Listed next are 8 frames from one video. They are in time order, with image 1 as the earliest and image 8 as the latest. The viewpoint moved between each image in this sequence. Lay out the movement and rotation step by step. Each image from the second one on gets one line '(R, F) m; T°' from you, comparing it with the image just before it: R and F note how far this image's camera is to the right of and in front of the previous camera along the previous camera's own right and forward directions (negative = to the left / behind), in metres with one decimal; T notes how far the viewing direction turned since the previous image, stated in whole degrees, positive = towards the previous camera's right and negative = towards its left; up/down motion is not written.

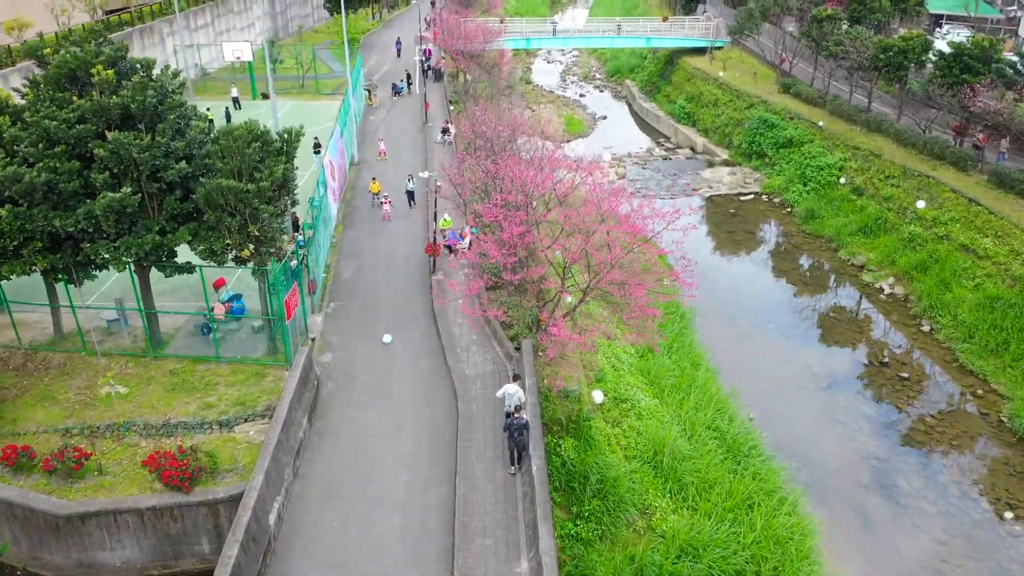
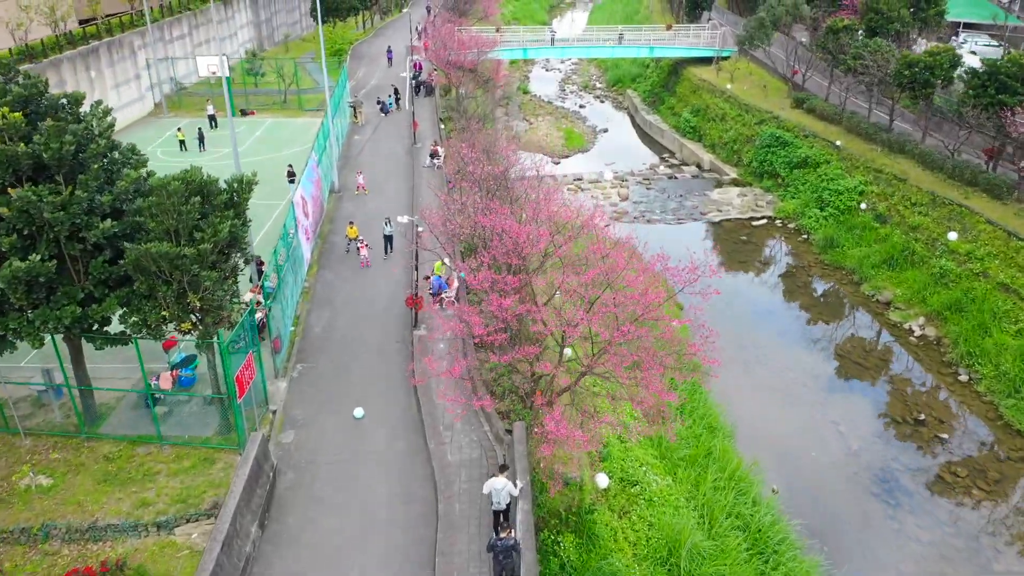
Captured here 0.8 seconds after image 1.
(+0.2, +2.4) m; 0°
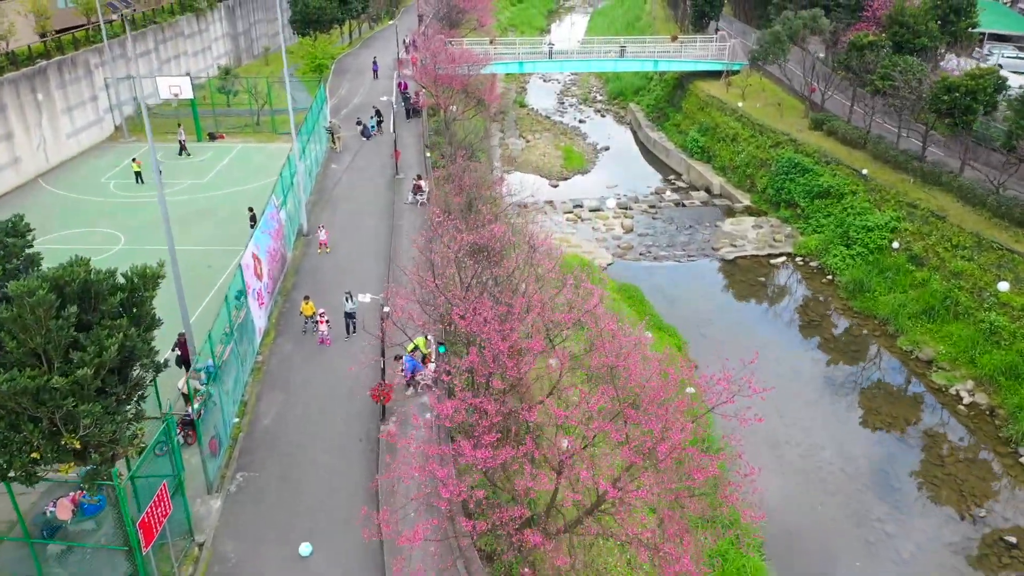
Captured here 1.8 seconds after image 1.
(+0.2, +3.1) m; 0°
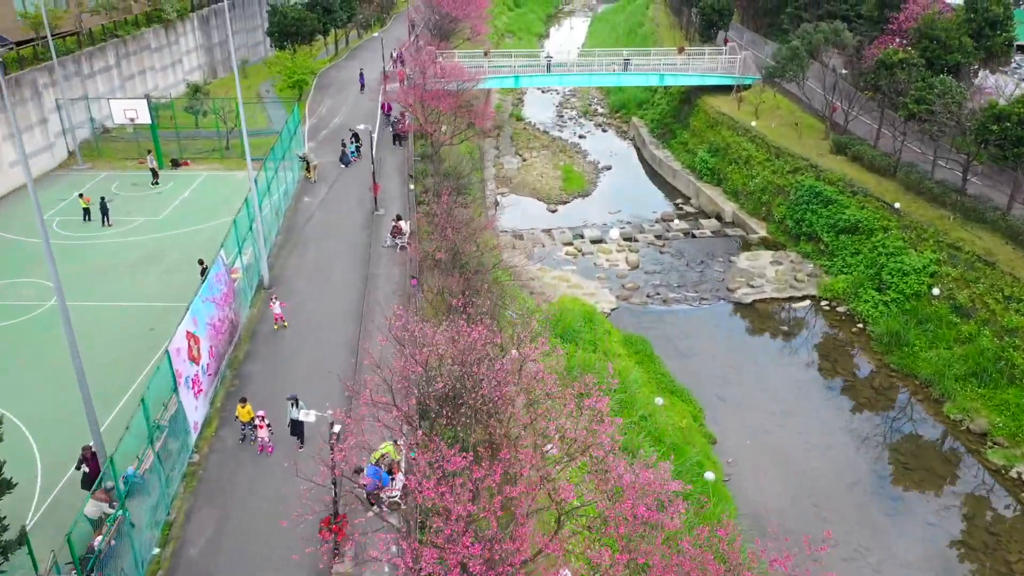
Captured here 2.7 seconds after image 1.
(+0.2, +3.0) m; 0°
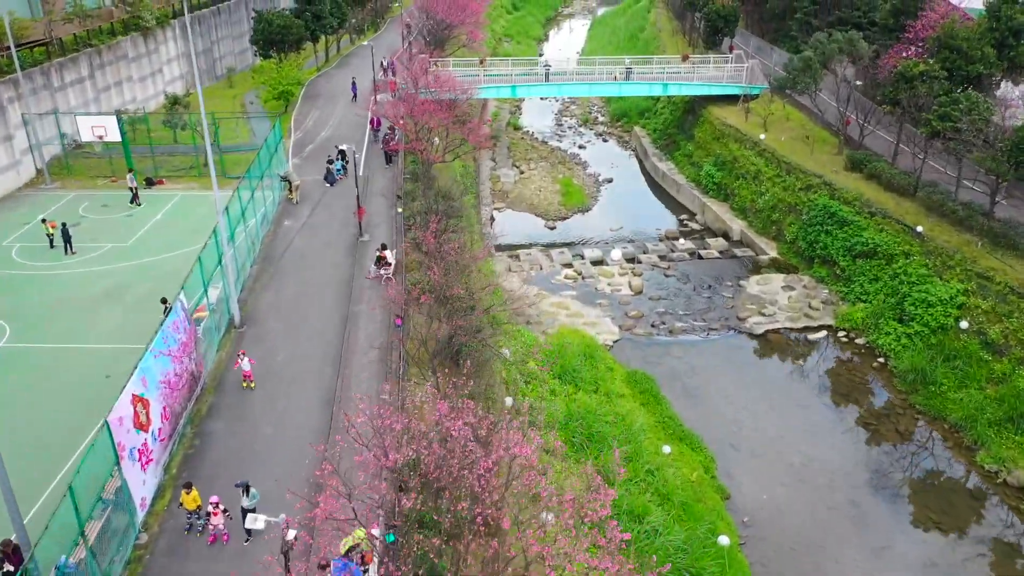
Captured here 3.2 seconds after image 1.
(+0.1, +1.8) m; 0°
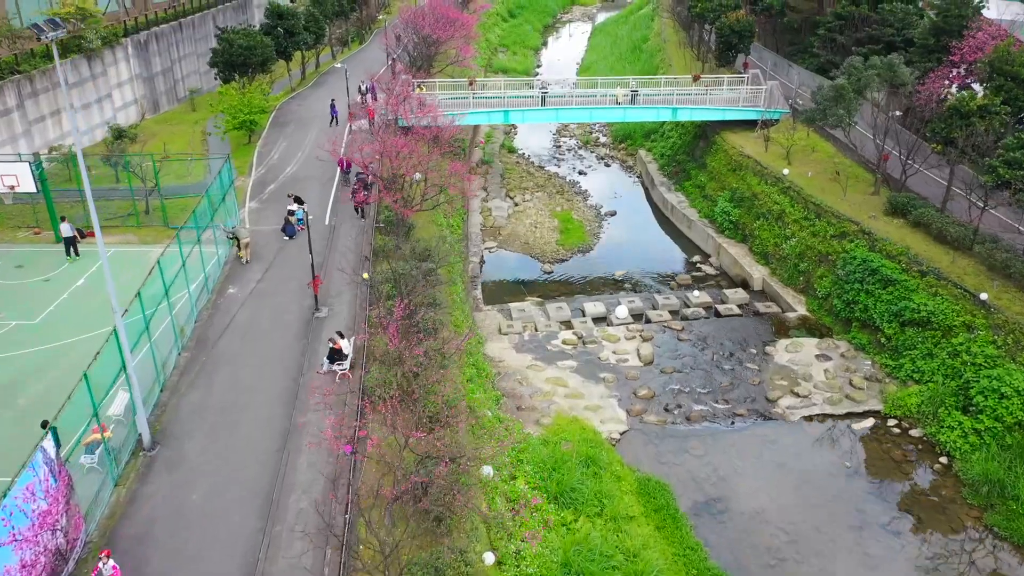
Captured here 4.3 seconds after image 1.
(+0.3, +4.0) m; 0°
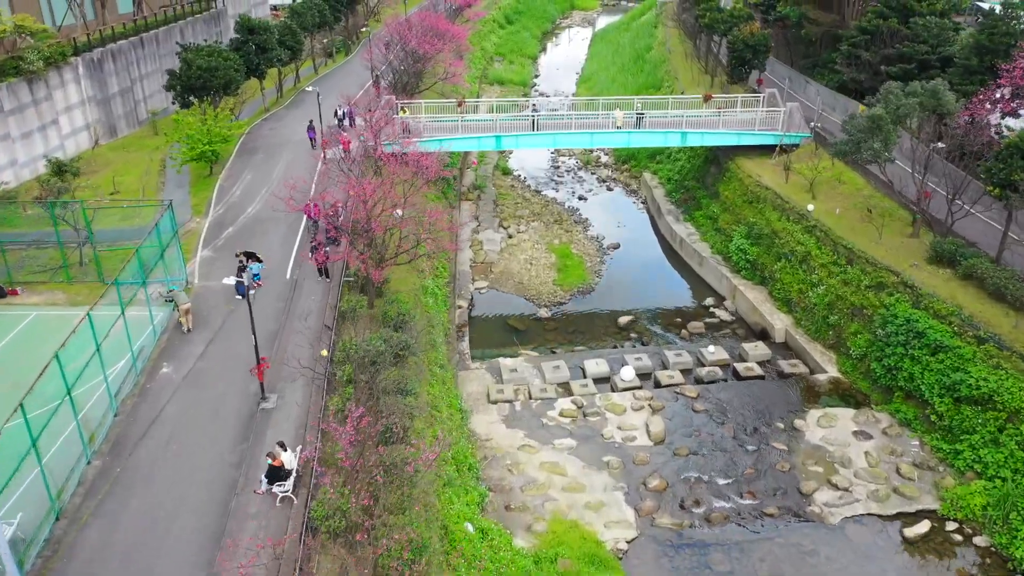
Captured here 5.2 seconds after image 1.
(+0.3, +3.3) m; 0°
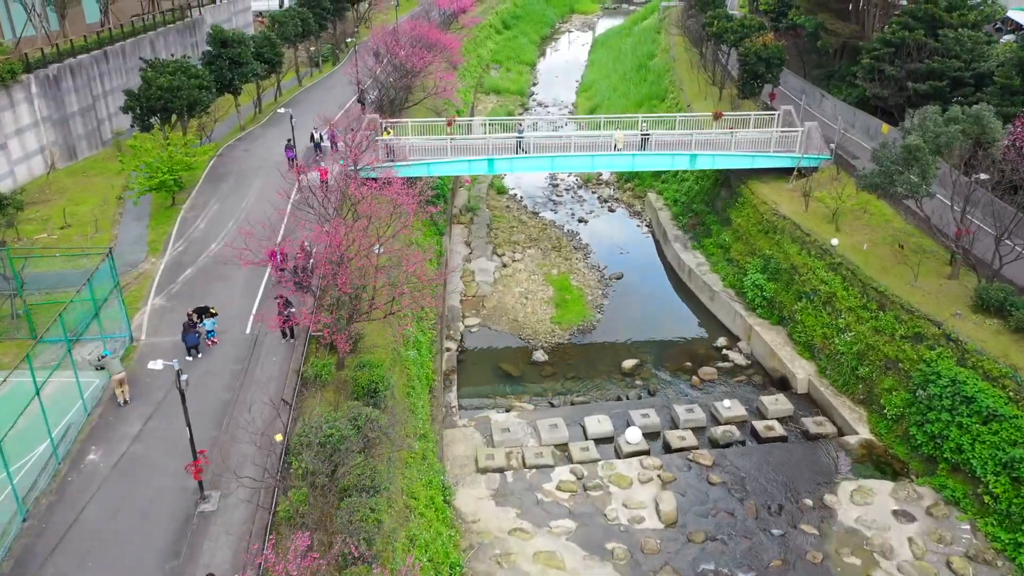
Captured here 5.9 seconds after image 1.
(+0.2, +2.6) m; 0°
